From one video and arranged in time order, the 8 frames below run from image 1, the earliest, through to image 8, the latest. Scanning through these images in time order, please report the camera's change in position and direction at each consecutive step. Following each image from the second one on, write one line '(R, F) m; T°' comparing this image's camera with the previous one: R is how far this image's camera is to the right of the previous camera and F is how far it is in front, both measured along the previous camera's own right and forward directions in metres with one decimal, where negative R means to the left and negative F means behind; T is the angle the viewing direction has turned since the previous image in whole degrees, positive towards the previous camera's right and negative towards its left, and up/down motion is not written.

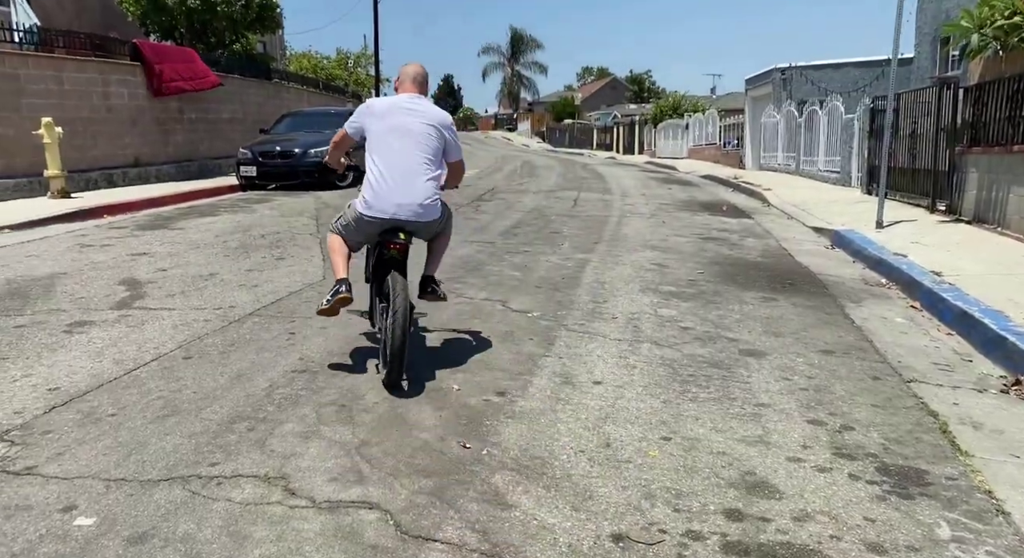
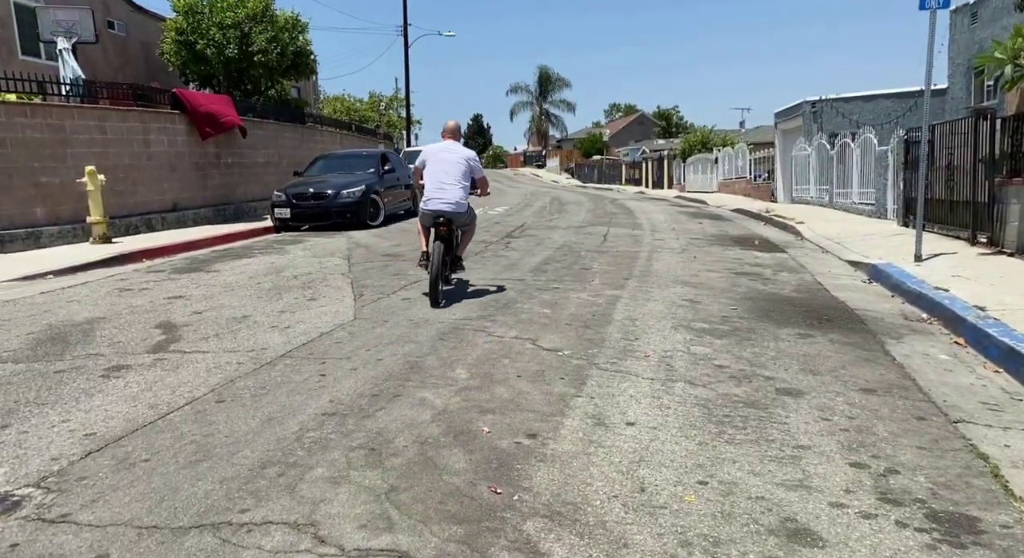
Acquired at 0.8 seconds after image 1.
(0.0, 0.0) m; -2°
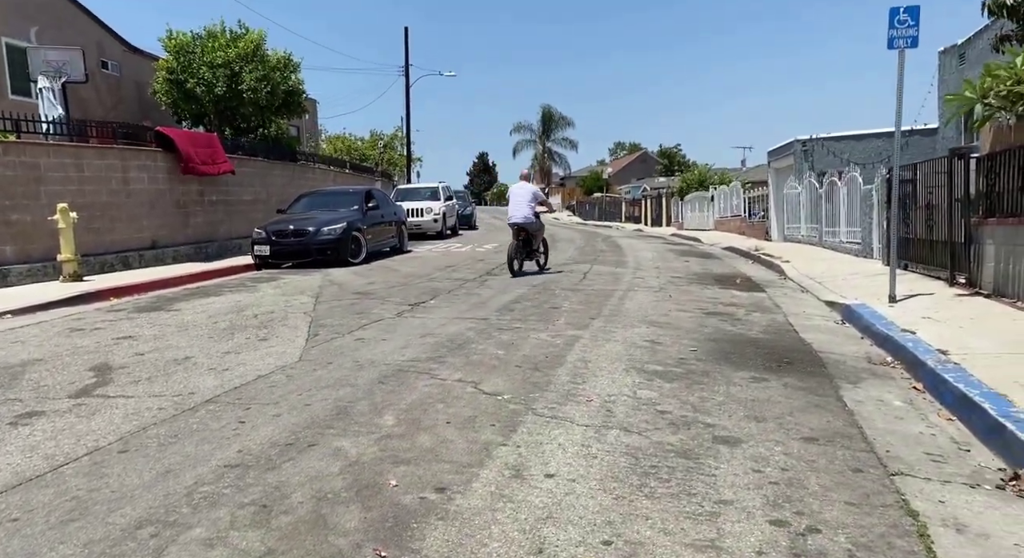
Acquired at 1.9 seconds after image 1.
(+0.4, +0.1) m; 0°
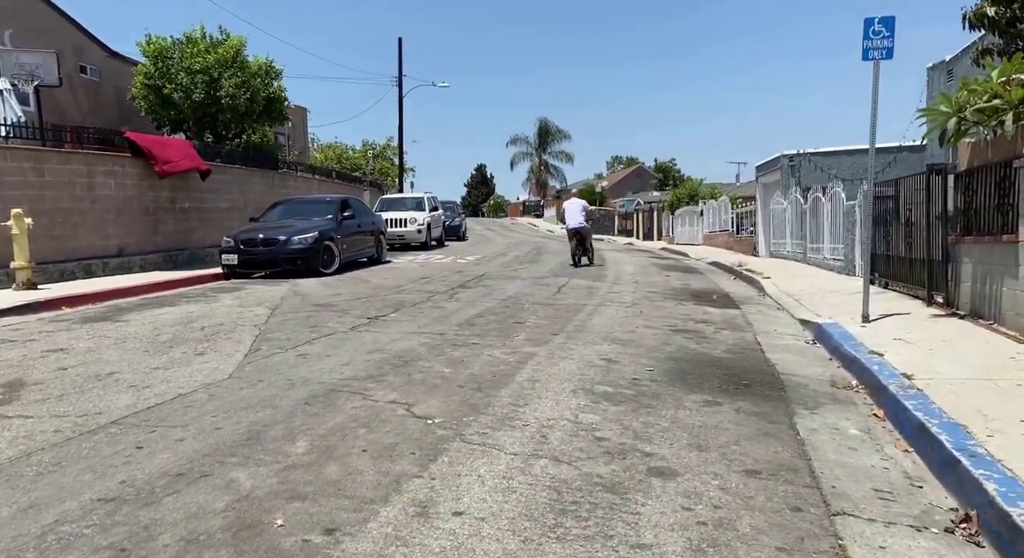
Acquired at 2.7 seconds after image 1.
(+0.4, +0.3) m; 0°
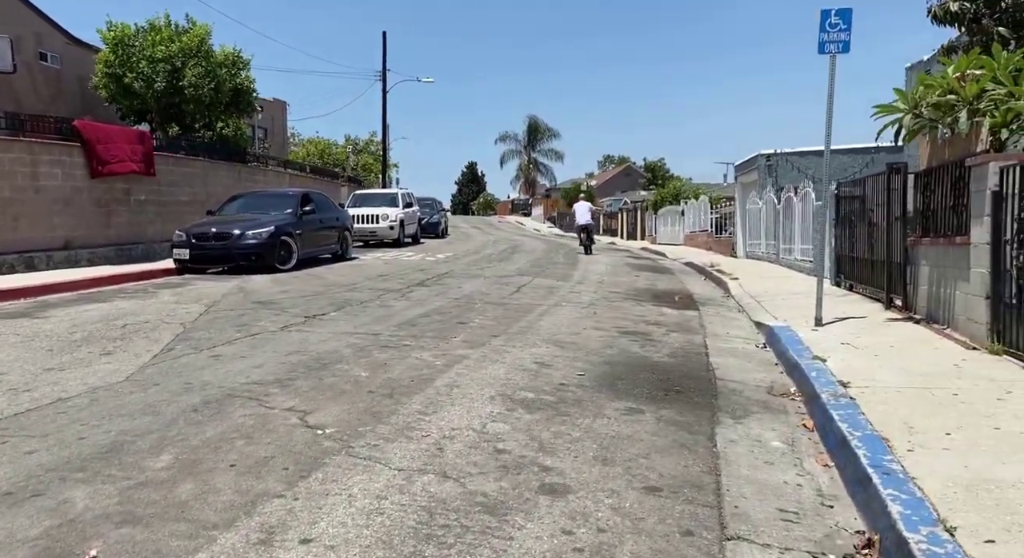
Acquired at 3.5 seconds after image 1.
(+0.5, +0.3) m; +1°
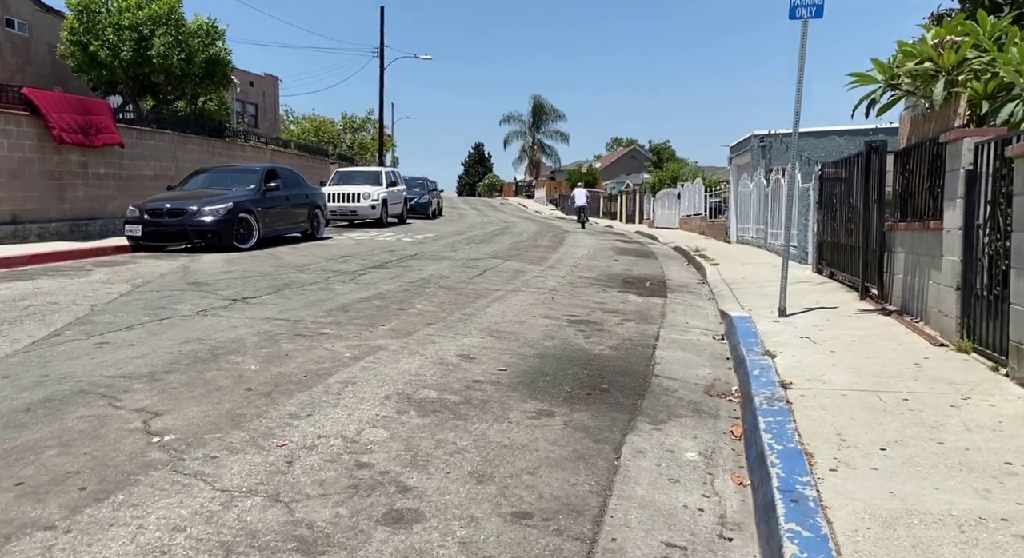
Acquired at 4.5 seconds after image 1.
(+0.6, +0.6) m; 0°
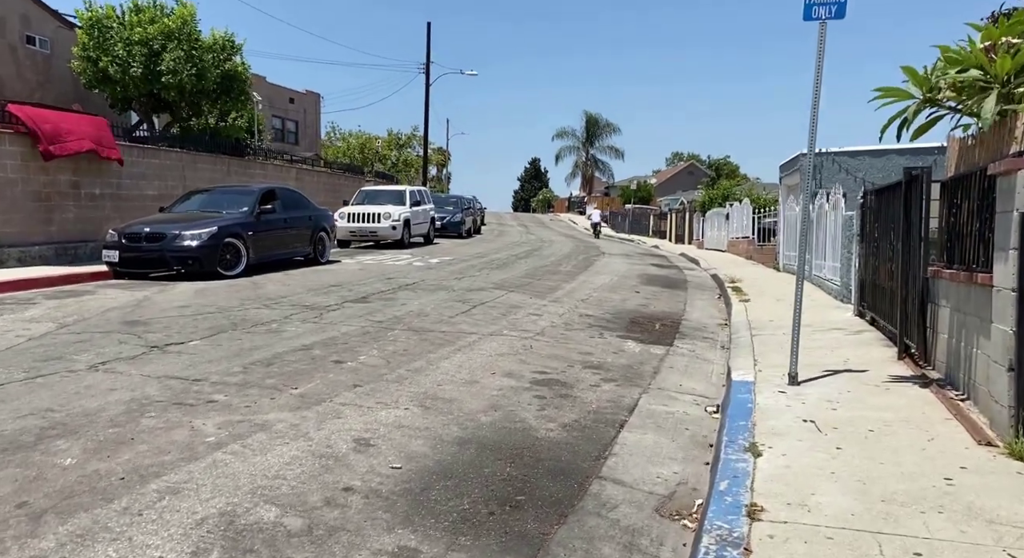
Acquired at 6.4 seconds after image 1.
(+0.9, +1.3) m; -4°
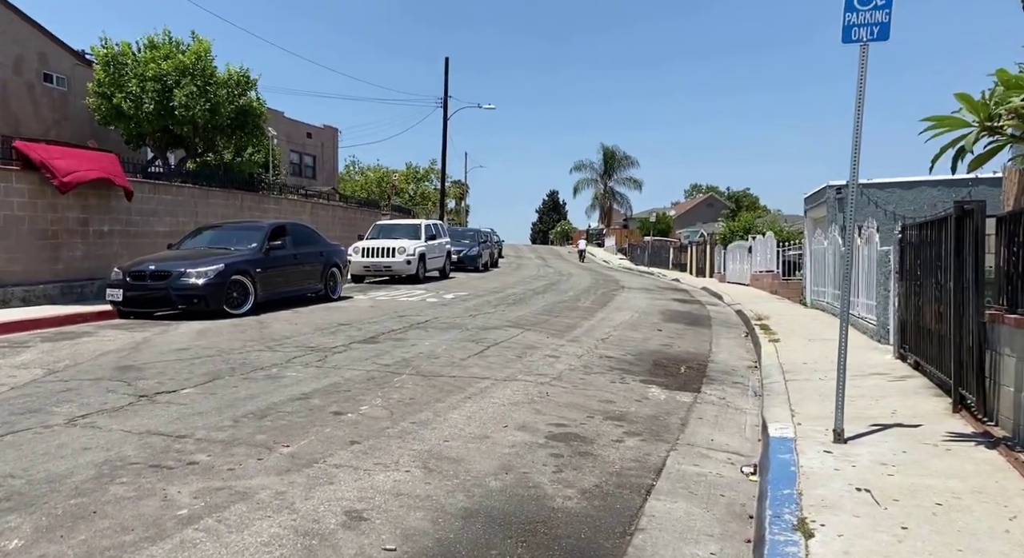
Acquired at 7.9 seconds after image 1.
(0.0, +0.5) m; -1°
